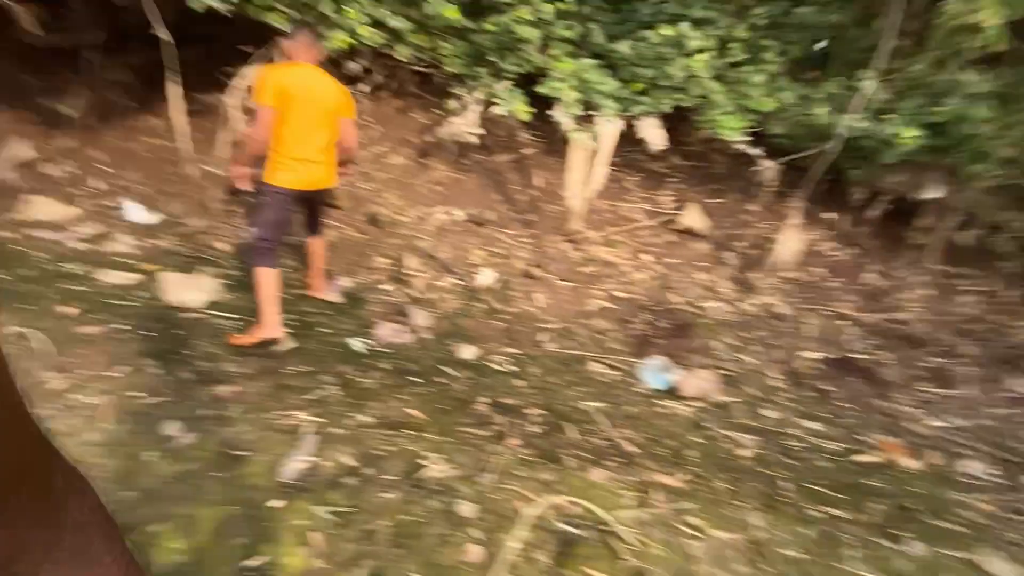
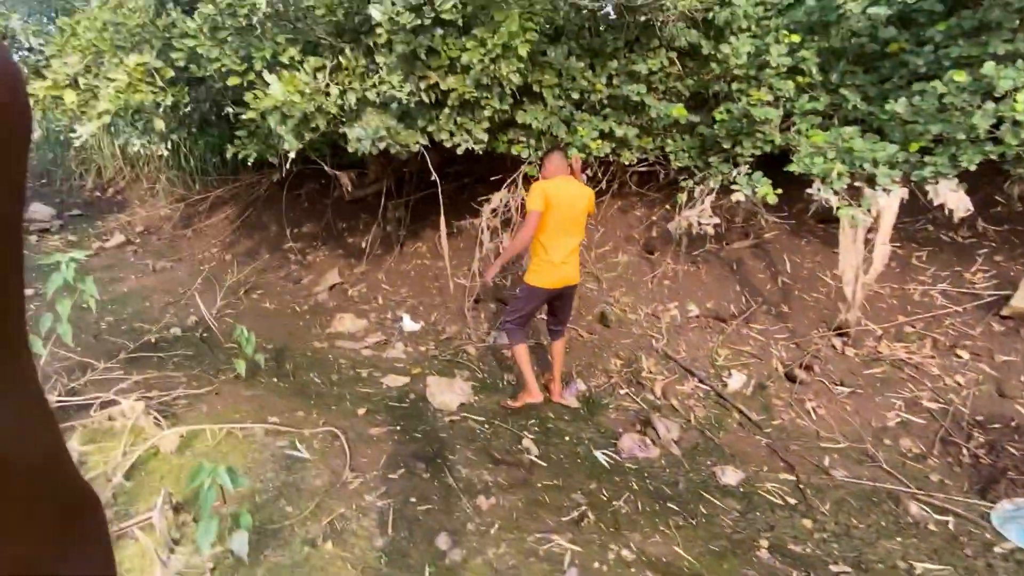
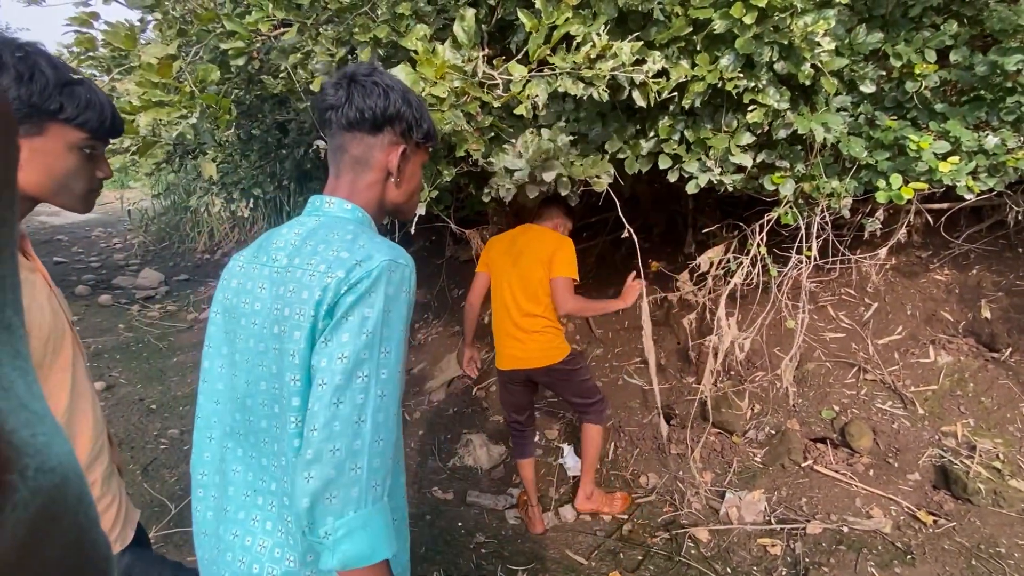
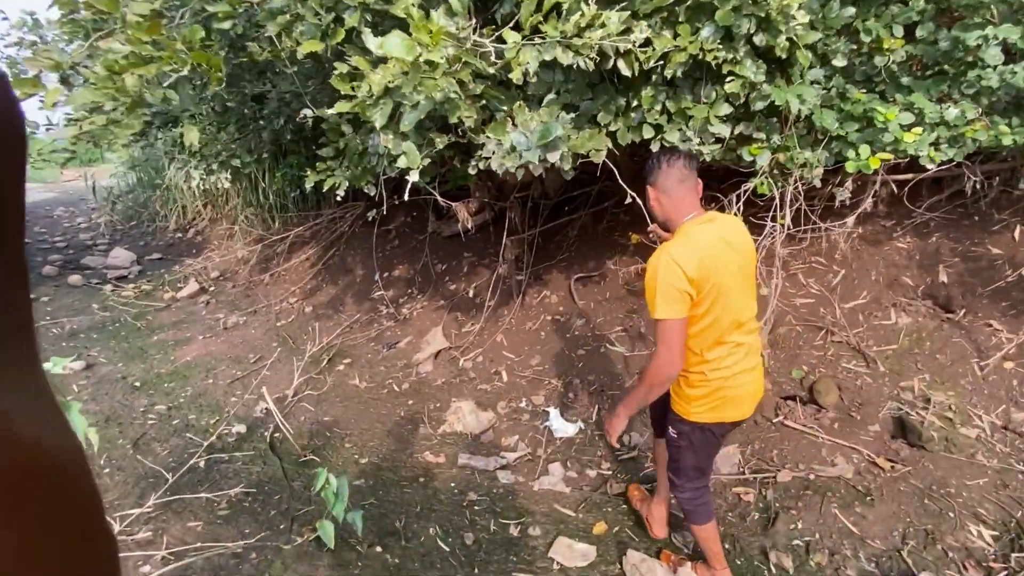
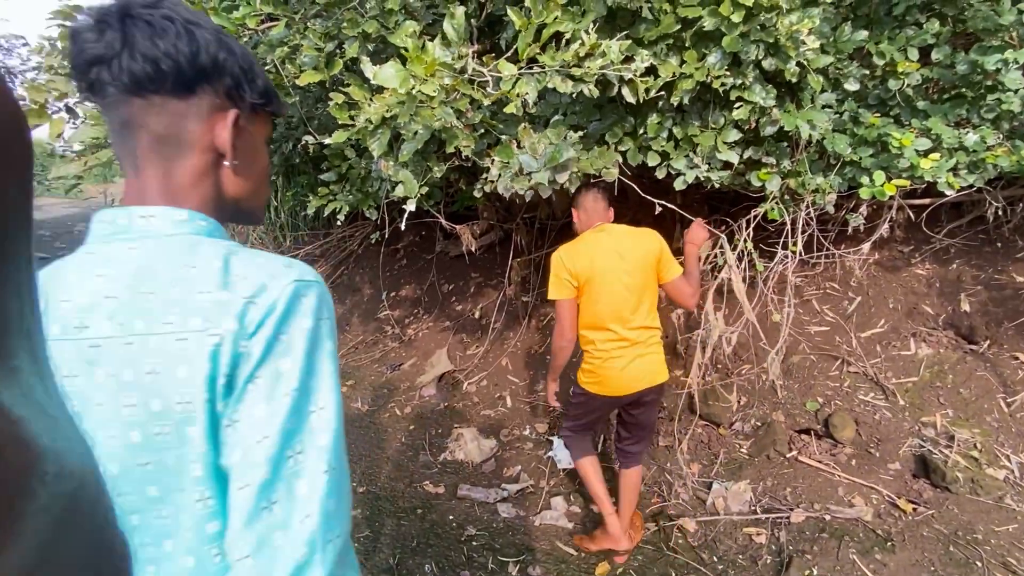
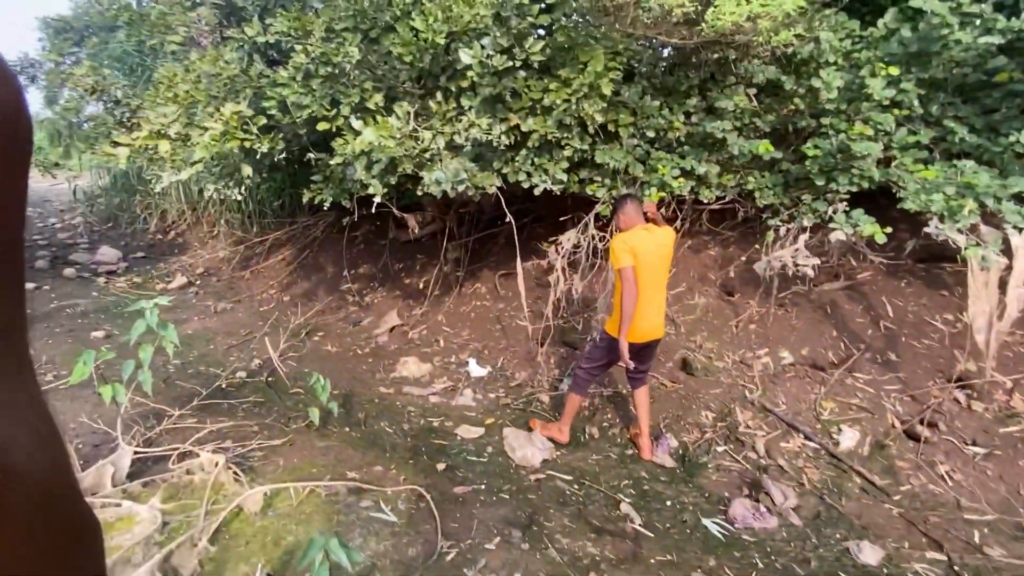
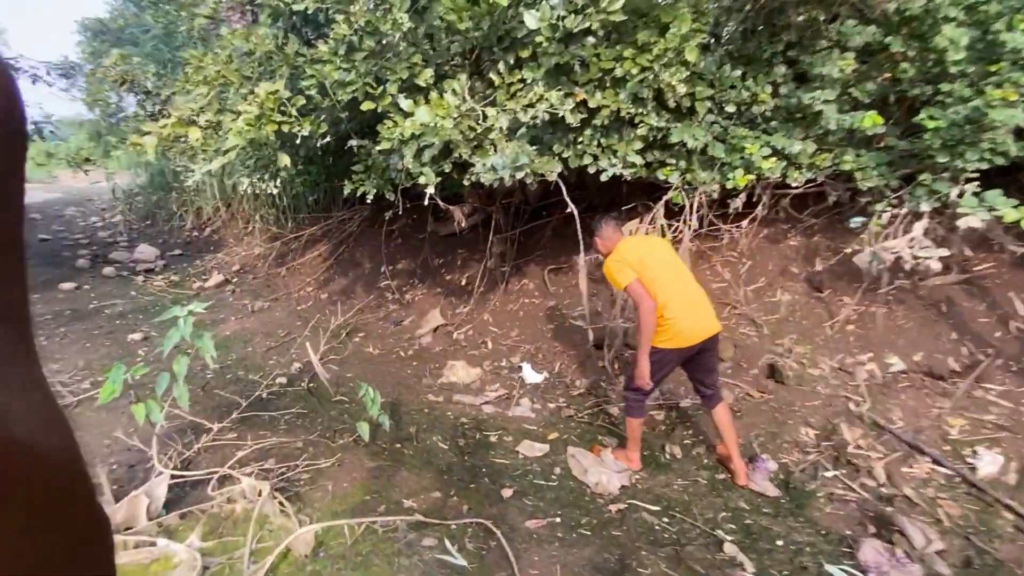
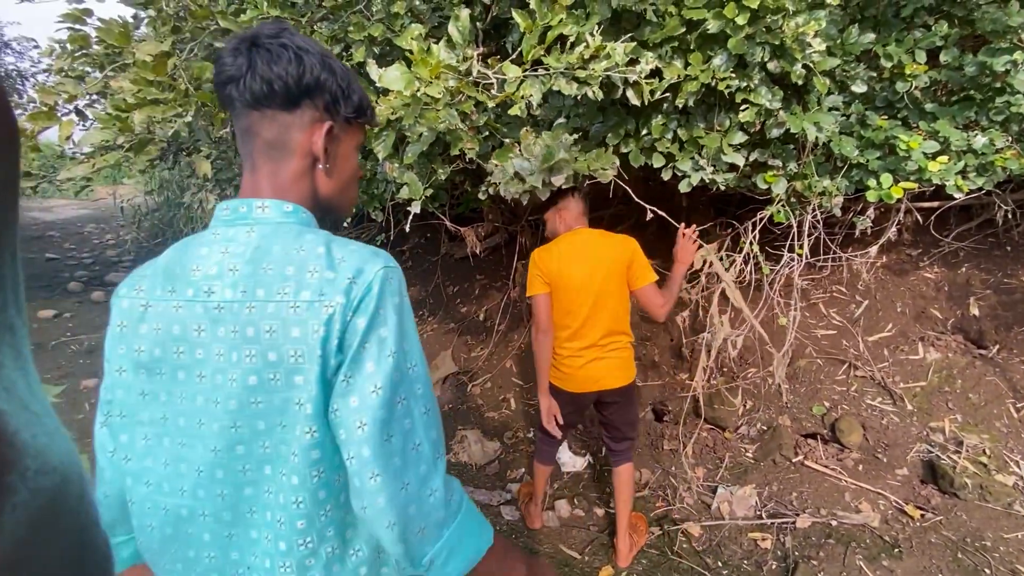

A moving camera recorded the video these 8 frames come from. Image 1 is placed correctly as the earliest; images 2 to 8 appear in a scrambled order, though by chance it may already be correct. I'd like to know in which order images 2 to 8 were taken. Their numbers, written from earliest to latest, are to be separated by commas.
2, 6, 7, 4, 5, 8, 3
